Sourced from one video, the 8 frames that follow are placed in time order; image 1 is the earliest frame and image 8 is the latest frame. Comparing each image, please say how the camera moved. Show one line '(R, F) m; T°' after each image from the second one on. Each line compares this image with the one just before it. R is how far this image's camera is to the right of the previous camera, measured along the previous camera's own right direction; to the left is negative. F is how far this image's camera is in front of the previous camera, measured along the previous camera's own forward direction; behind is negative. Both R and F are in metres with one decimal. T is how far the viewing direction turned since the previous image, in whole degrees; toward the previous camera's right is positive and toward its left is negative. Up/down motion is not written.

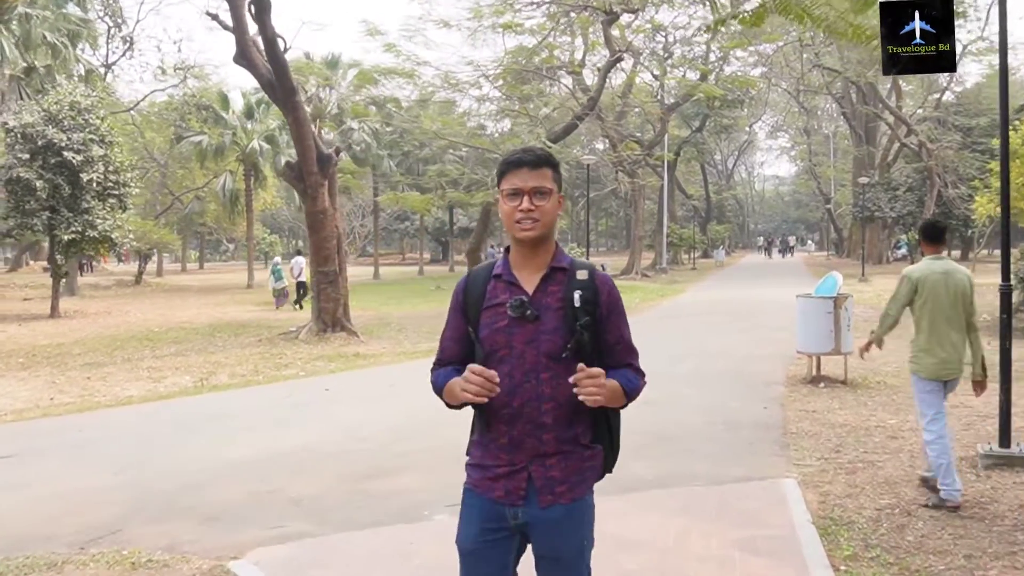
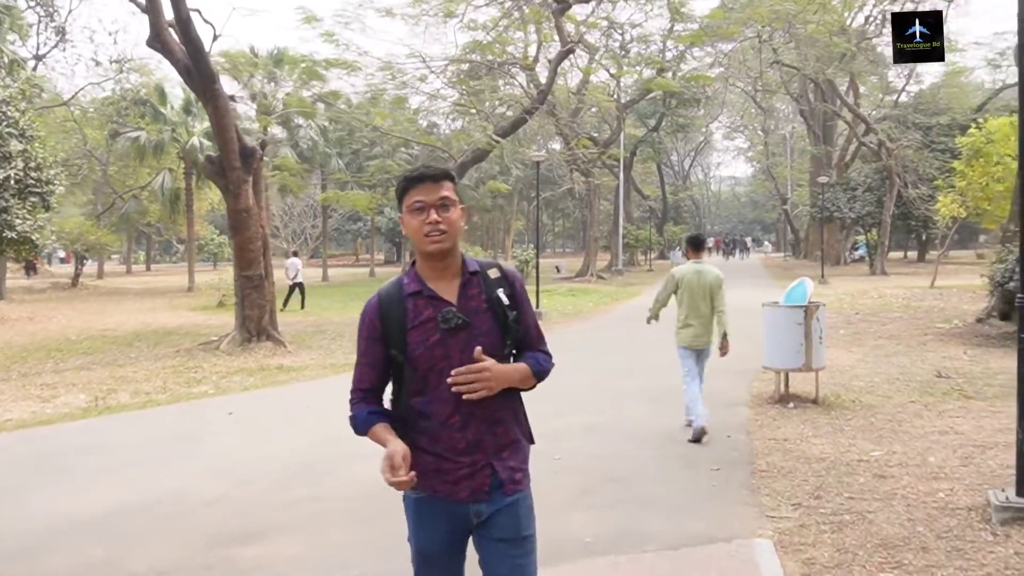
(+0.2, +1.1) m; +2°
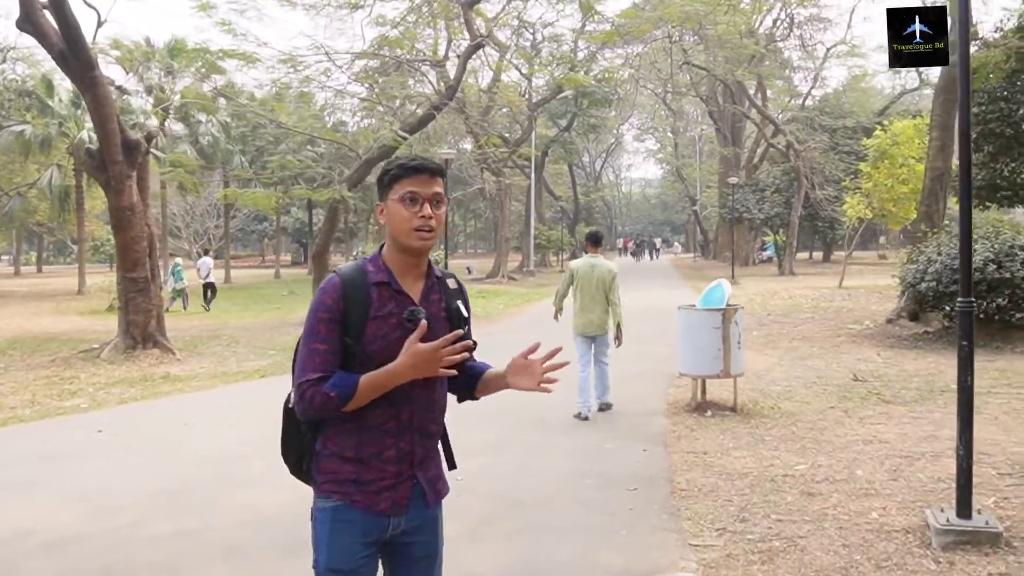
(+0.1, +0.6) m; +5°
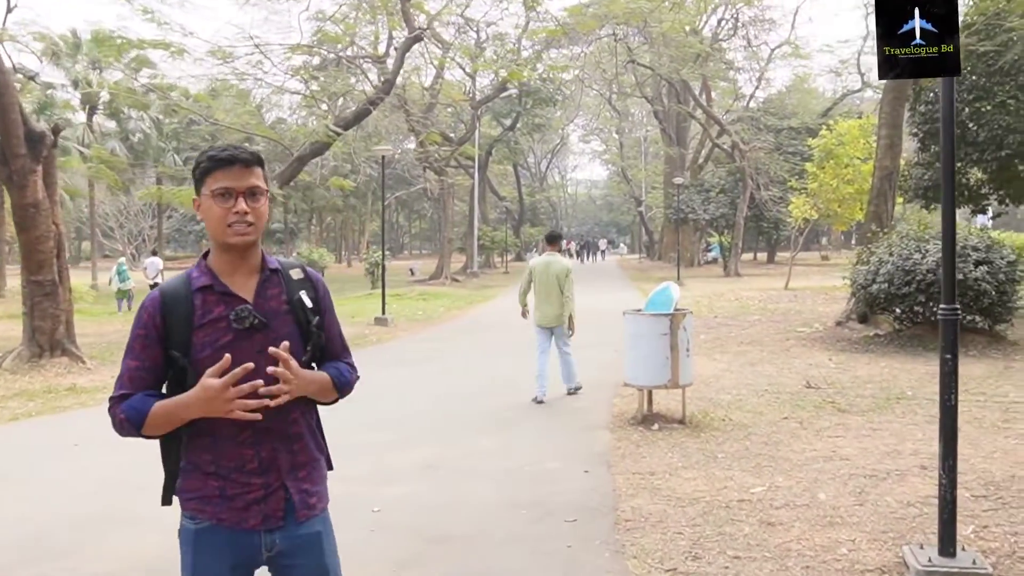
(+0.1, +0.7) m; +3°
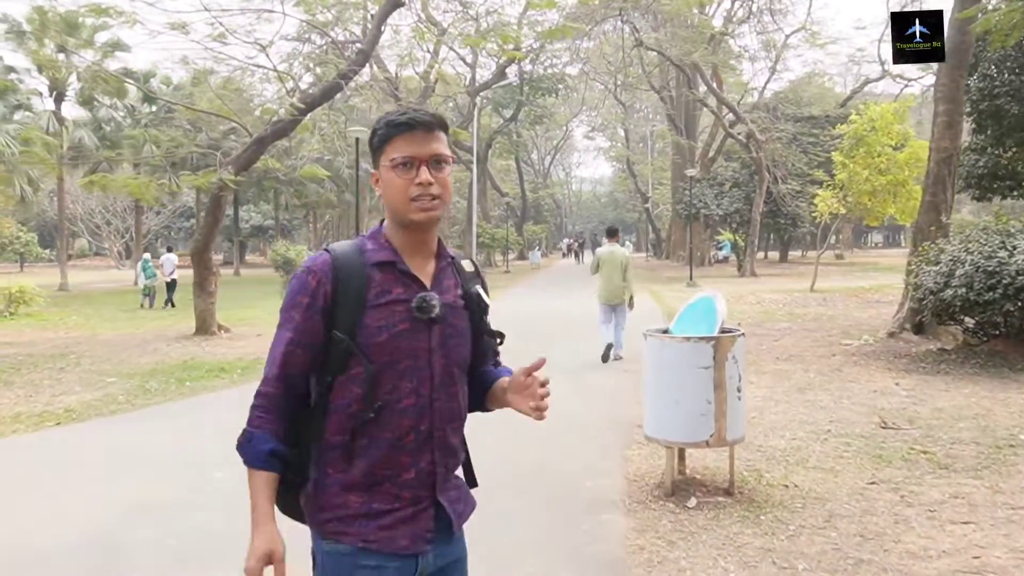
(+0.2, +2.4) m; 0°
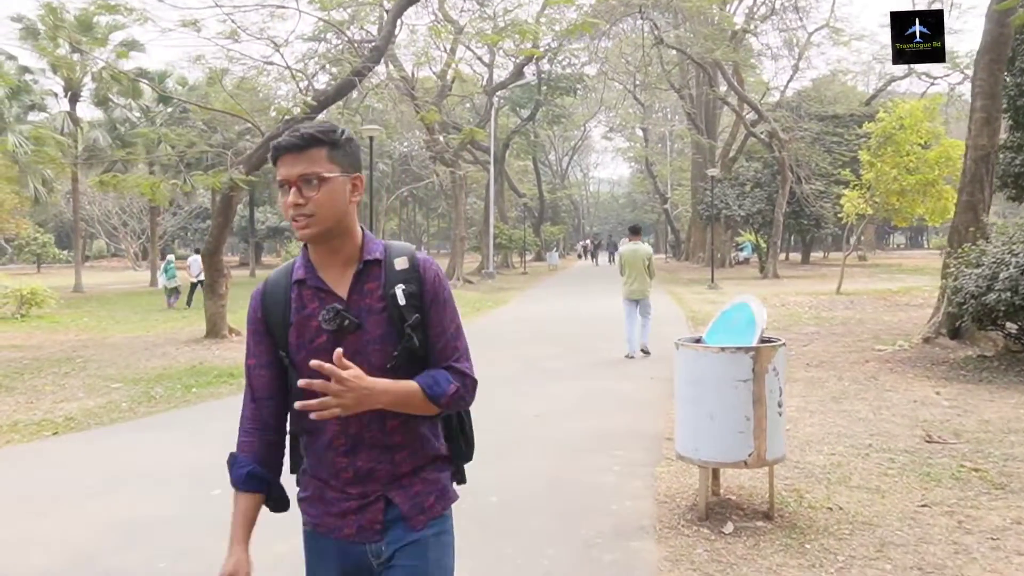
(0.0, +0.4) m; -1°
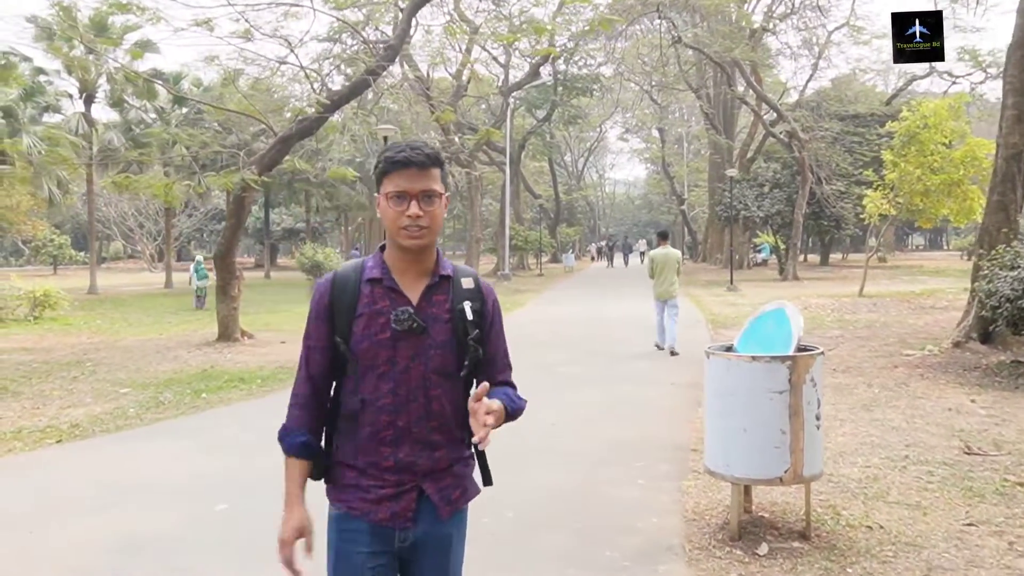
(0.0, +0.3) m; -1°
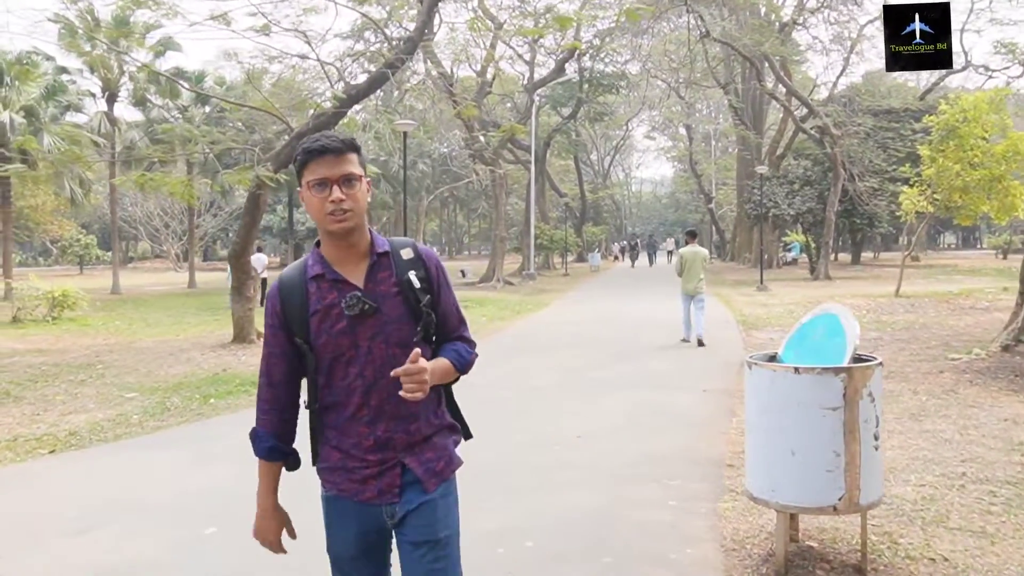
(0.0, +0.5) m; -1°
